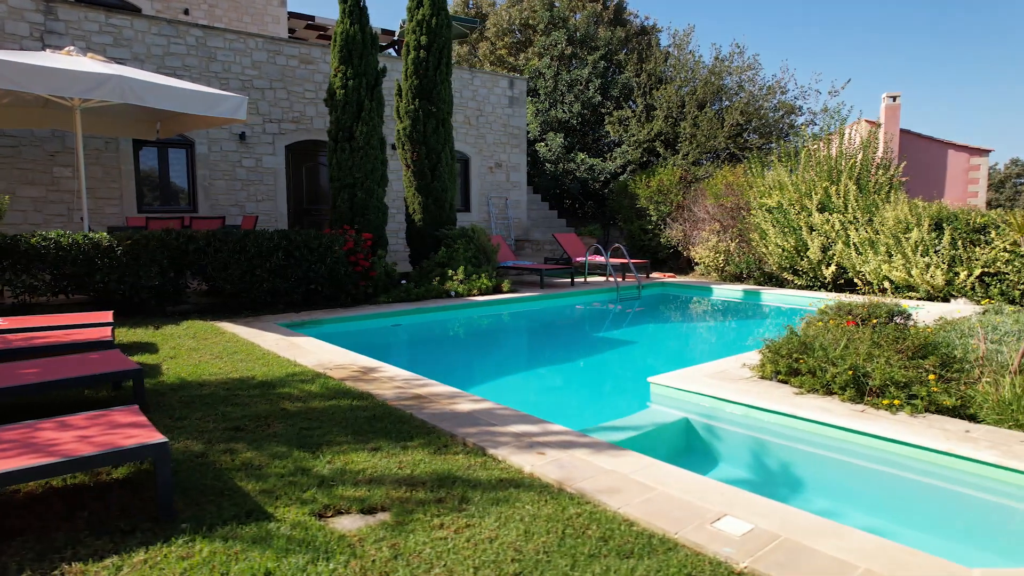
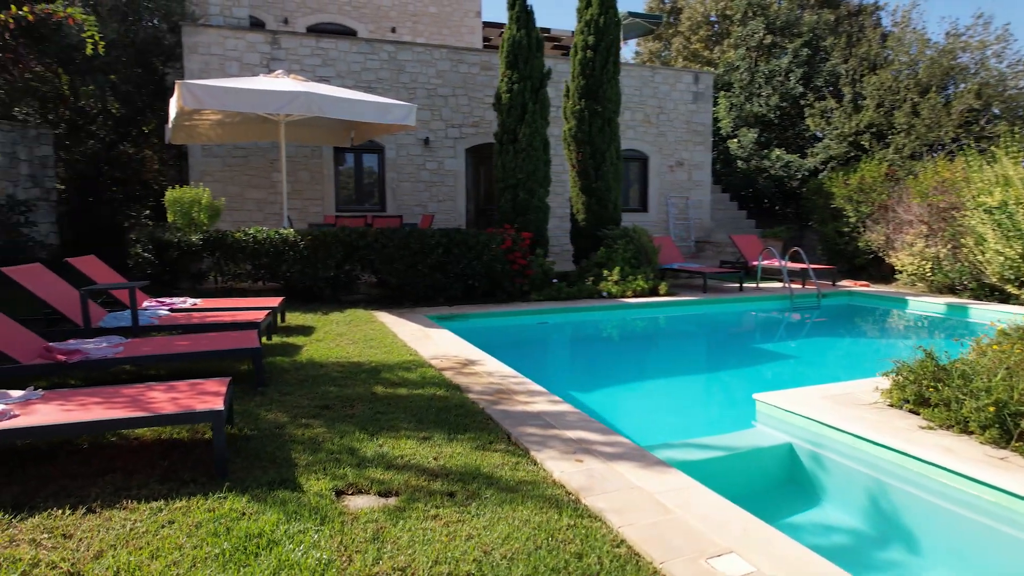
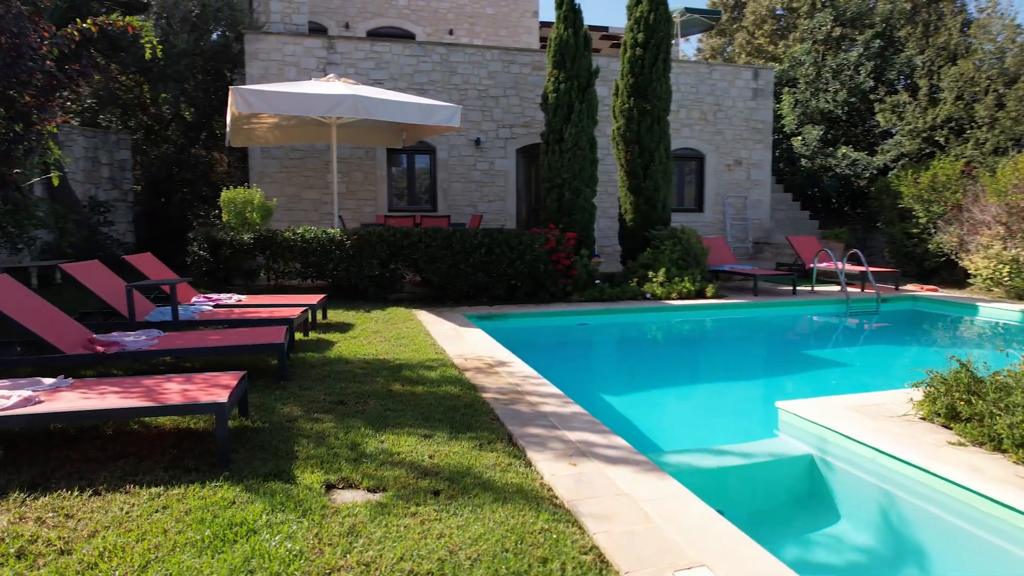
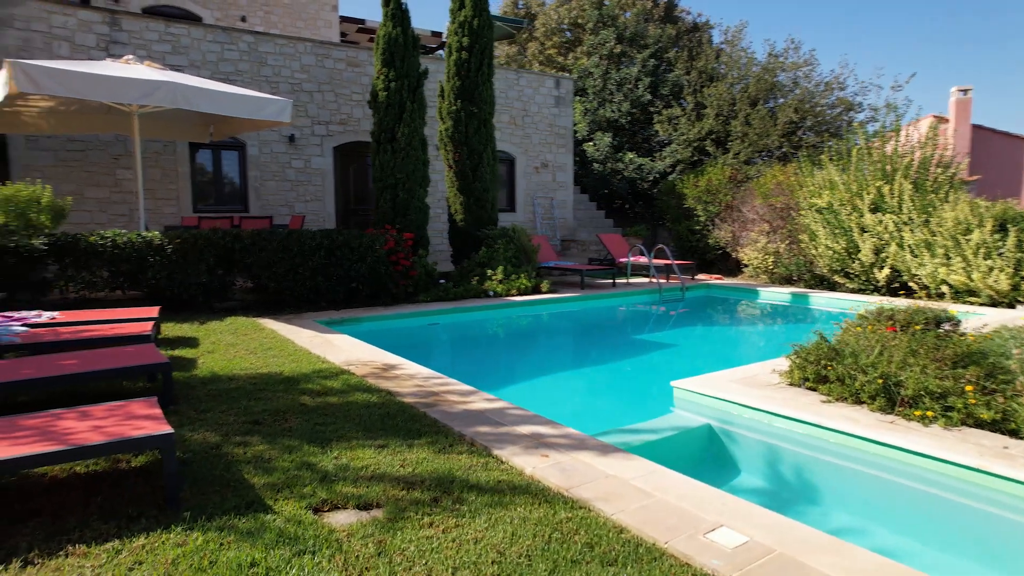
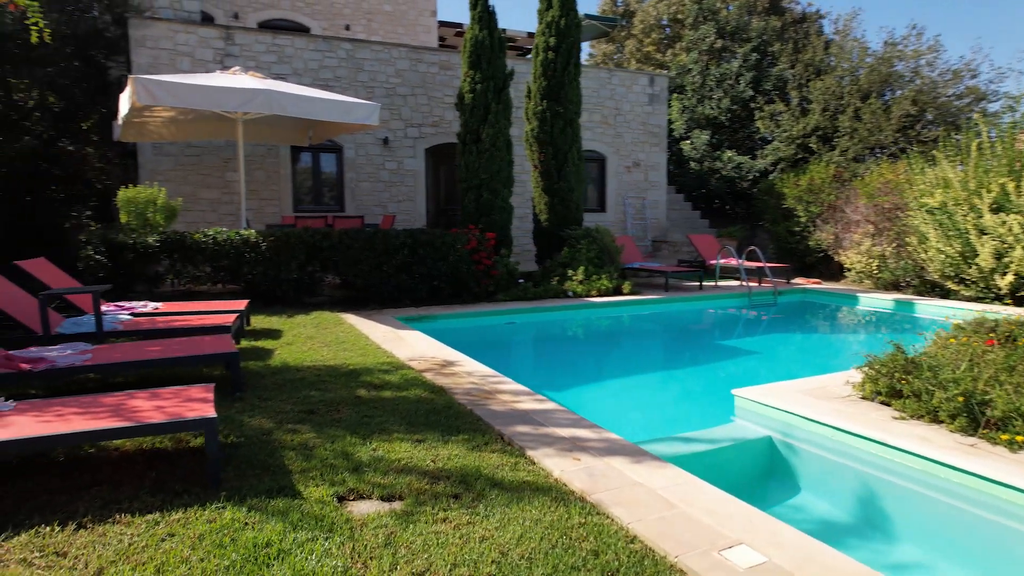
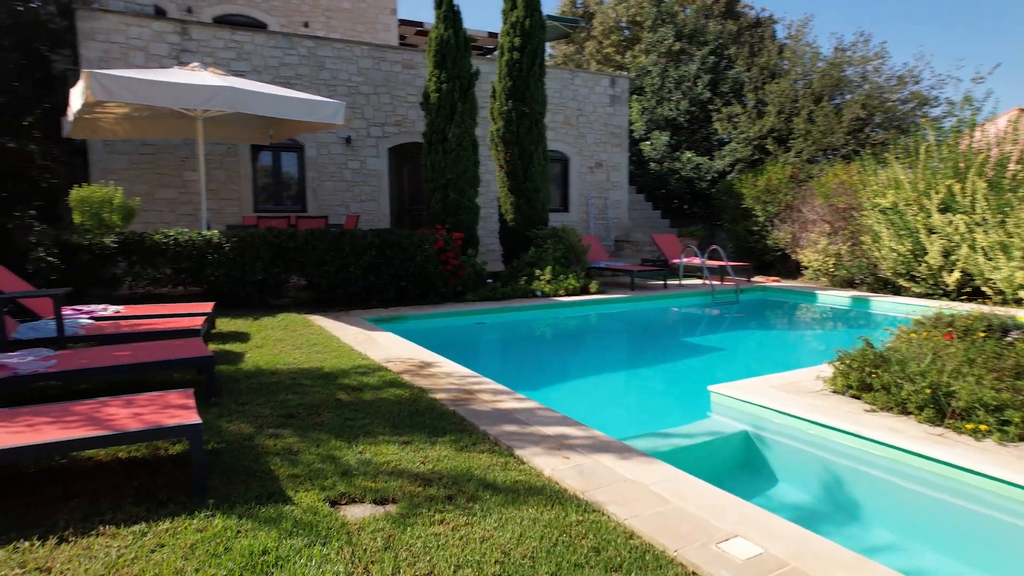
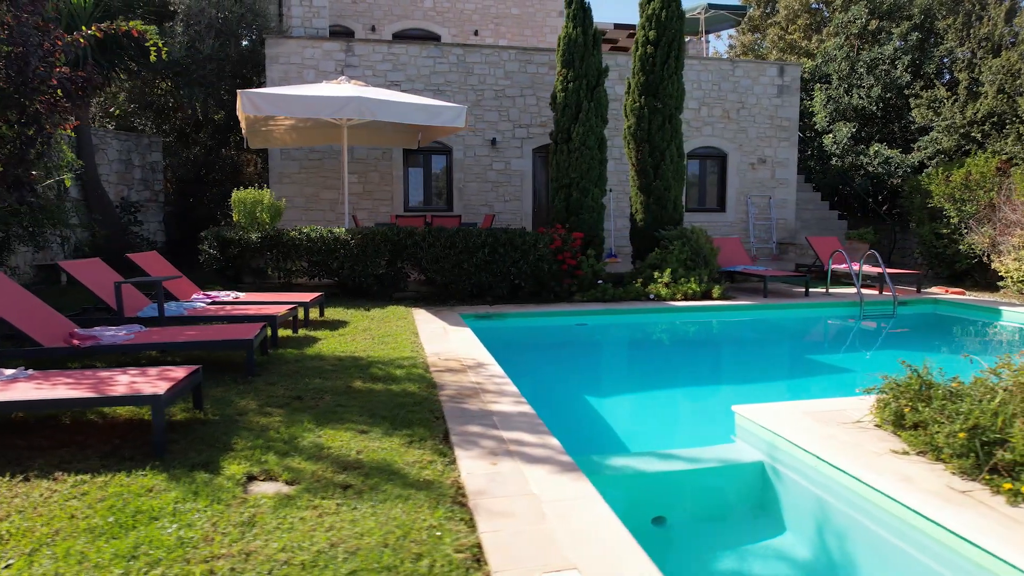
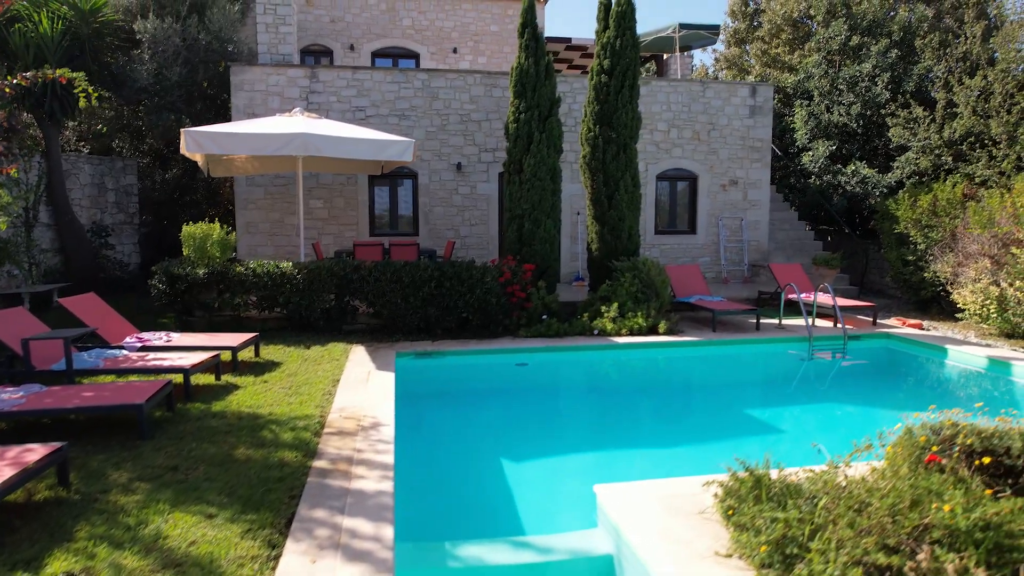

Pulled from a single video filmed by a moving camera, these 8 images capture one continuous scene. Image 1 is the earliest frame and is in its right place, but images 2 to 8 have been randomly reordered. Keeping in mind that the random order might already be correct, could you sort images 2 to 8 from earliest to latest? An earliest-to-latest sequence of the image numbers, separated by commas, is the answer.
4, 6, 5, 2, 3, 7, 8
